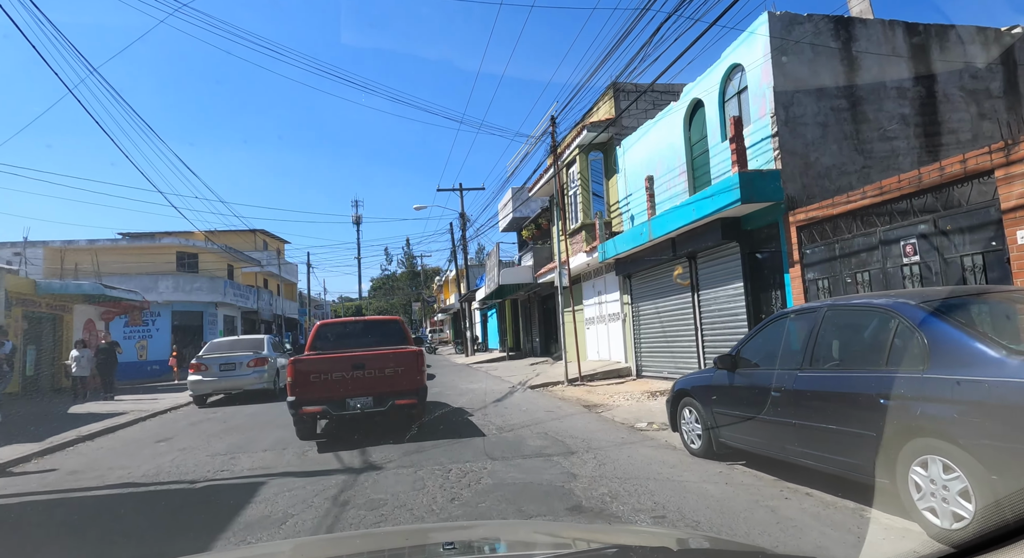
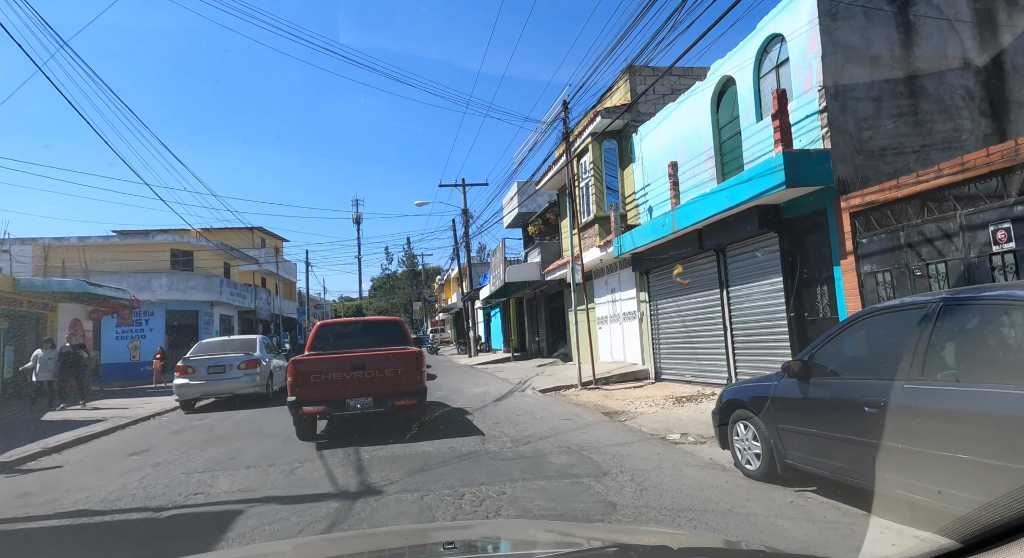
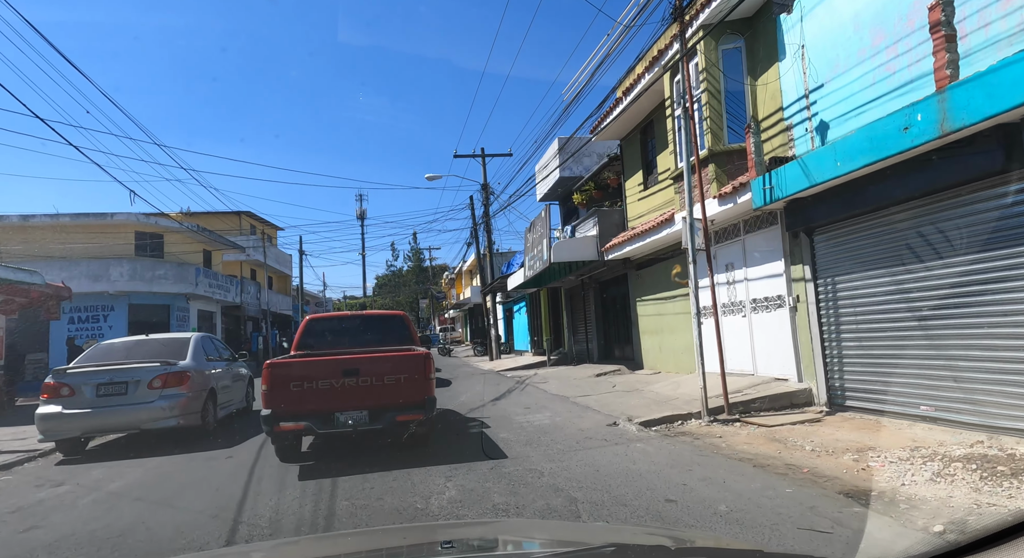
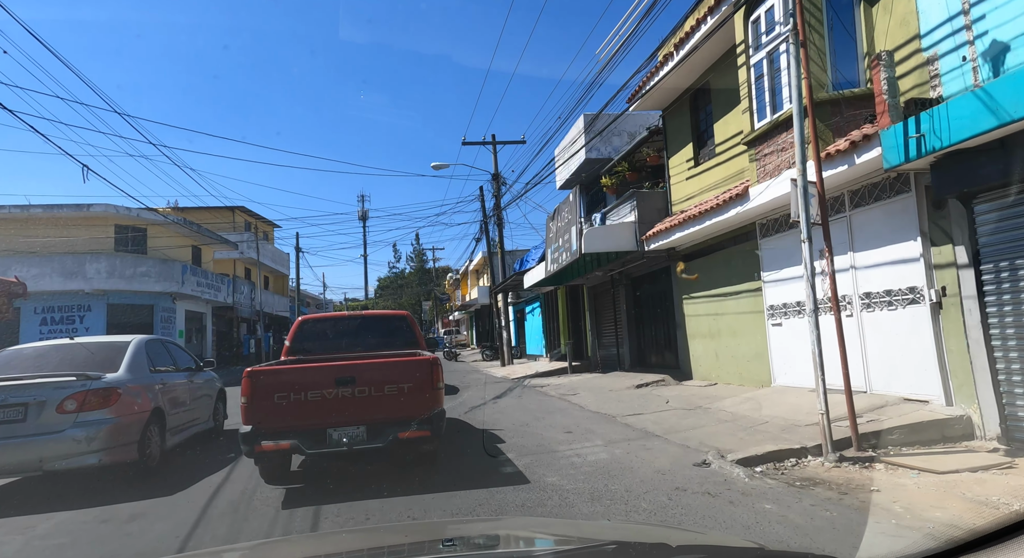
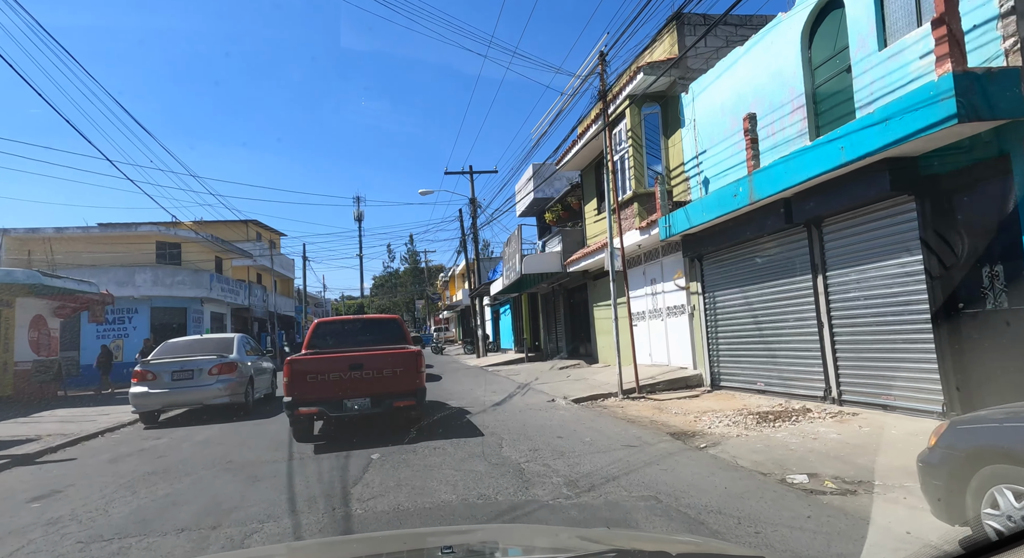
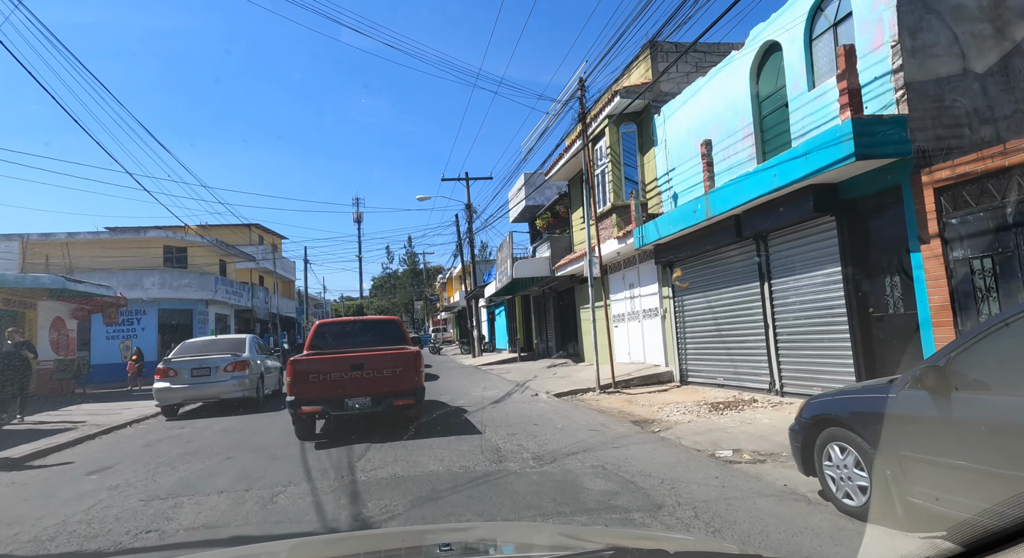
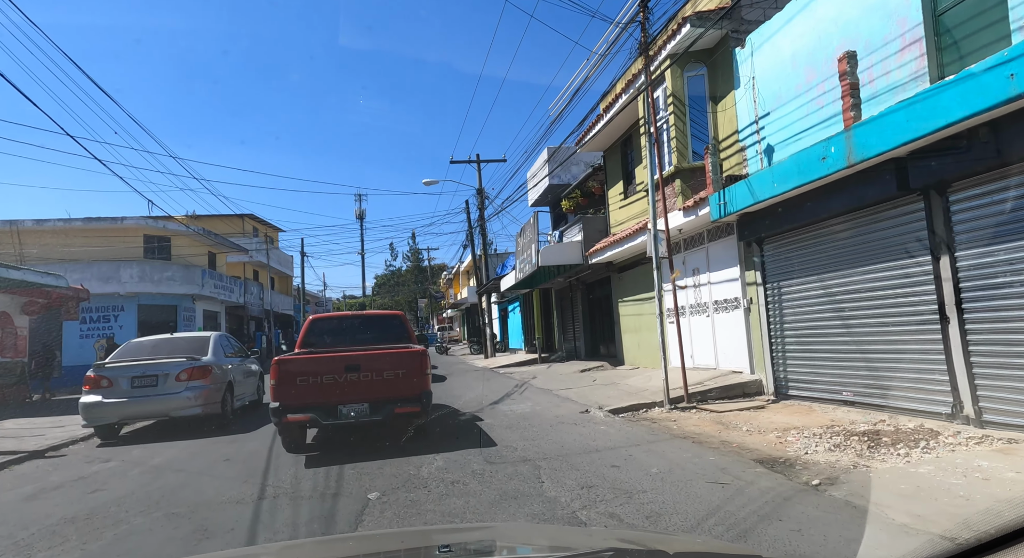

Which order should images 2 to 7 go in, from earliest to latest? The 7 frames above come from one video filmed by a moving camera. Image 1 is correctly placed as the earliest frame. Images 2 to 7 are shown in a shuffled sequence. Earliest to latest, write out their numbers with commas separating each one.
2, 6, 5, 7, 3, 4
